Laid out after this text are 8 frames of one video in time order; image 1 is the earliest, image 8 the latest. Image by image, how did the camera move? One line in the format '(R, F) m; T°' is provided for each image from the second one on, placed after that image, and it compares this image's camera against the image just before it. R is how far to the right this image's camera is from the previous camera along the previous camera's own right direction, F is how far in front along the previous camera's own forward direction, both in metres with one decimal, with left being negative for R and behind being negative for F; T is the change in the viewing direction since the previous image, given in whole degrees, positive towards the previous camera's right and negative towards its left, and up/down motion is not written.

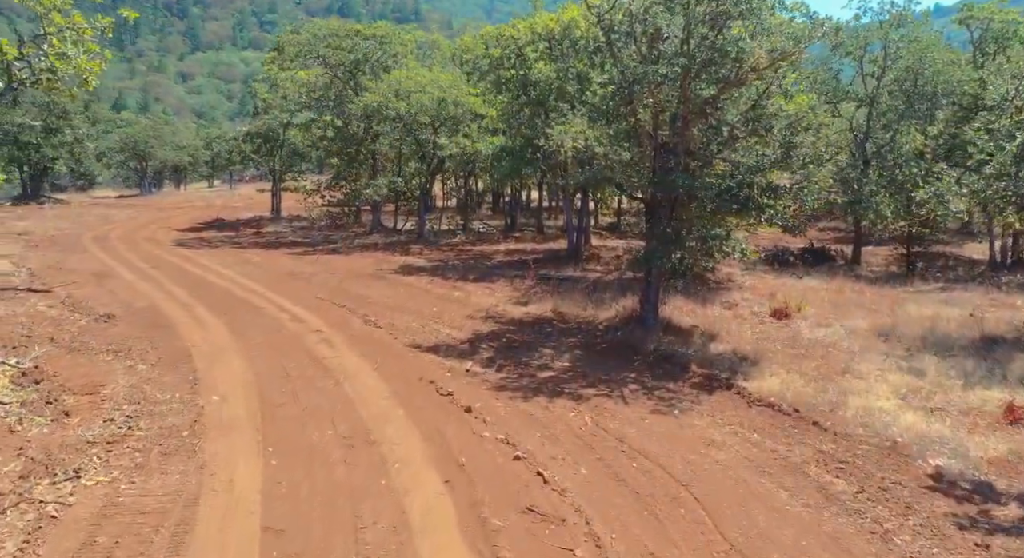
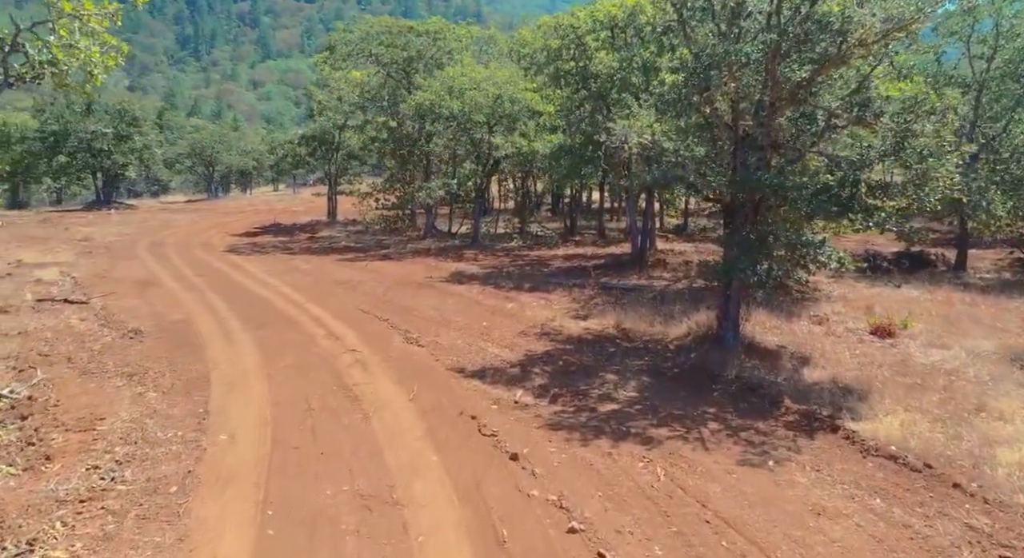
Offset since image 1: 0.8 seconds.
(+0.1, +1.5) m; -4°
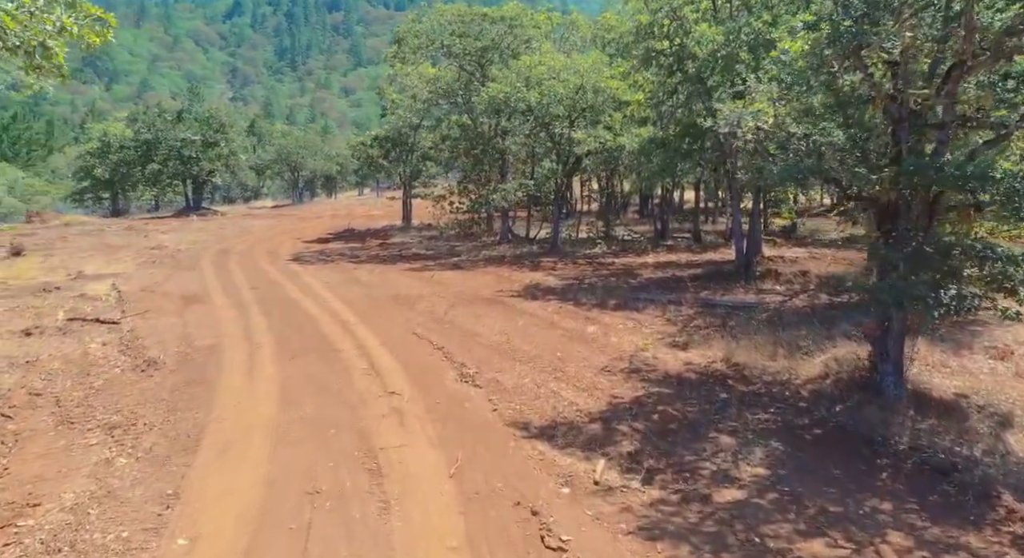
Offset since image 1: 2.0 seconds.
(+0.1, +2.5) m; -6°
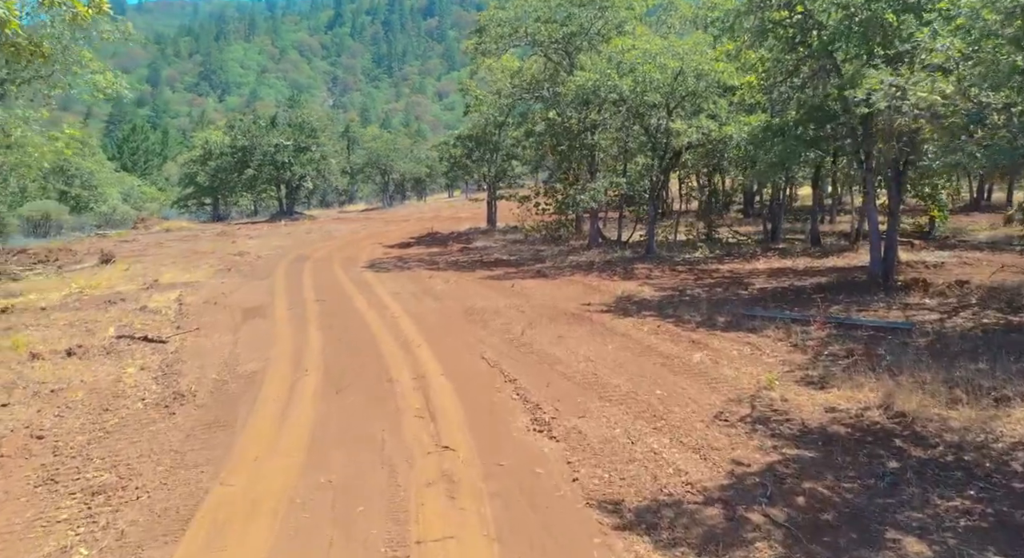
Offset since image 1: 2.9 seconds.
(+0.1, +2.1) m; -6°
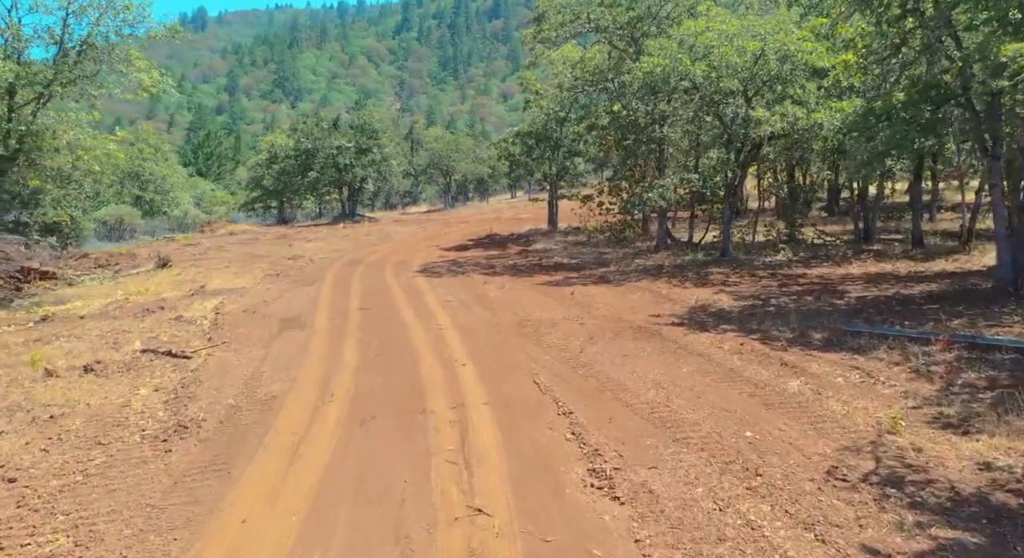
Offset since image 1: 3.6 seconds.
(+0.1, +1.6) m; -4°
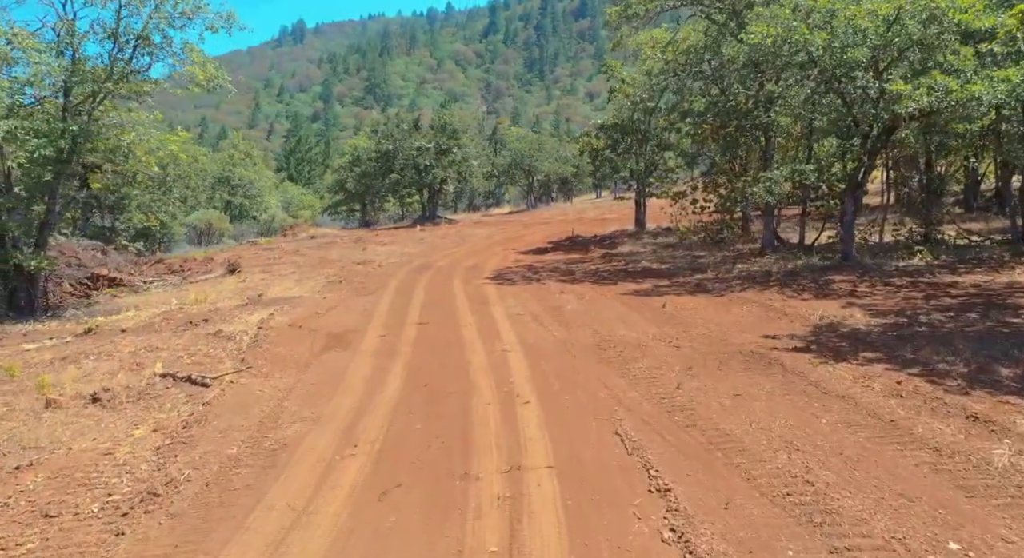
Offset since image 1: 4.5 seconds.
(+0.1, +2.3) m; -6°
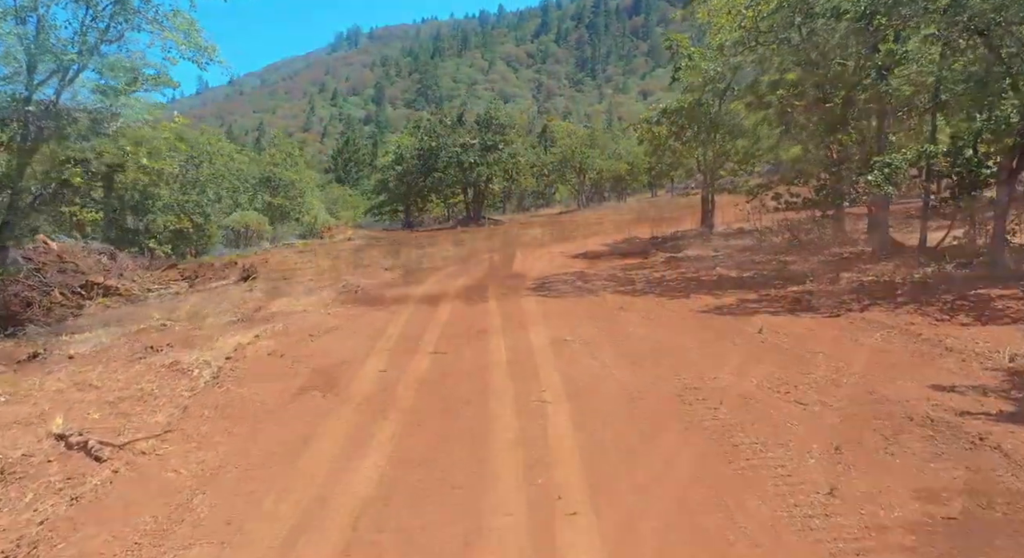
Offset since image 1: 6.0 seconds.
(+0.1, +3.6) m; -4°
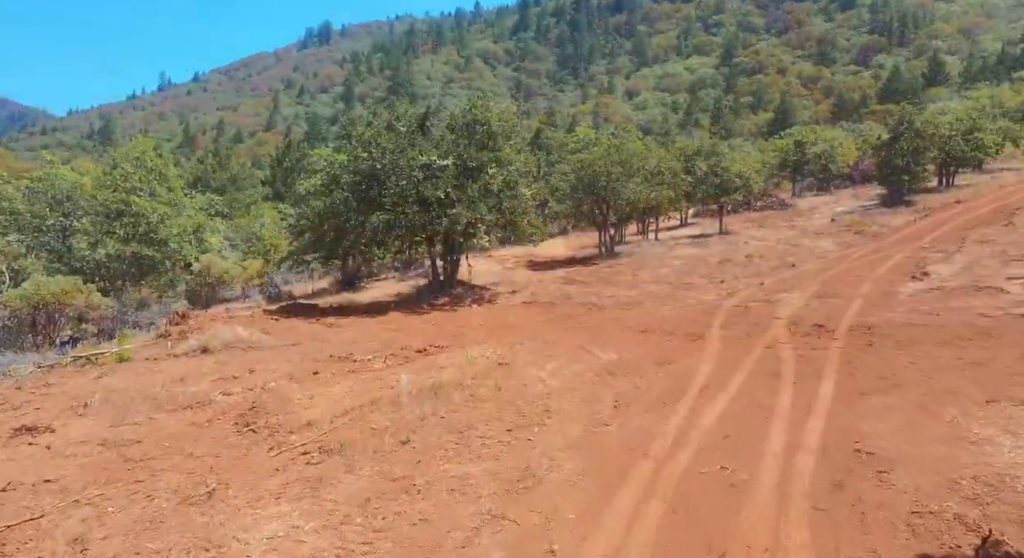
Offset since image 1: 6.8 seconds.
(+0.1, +1.2) m; +2°
